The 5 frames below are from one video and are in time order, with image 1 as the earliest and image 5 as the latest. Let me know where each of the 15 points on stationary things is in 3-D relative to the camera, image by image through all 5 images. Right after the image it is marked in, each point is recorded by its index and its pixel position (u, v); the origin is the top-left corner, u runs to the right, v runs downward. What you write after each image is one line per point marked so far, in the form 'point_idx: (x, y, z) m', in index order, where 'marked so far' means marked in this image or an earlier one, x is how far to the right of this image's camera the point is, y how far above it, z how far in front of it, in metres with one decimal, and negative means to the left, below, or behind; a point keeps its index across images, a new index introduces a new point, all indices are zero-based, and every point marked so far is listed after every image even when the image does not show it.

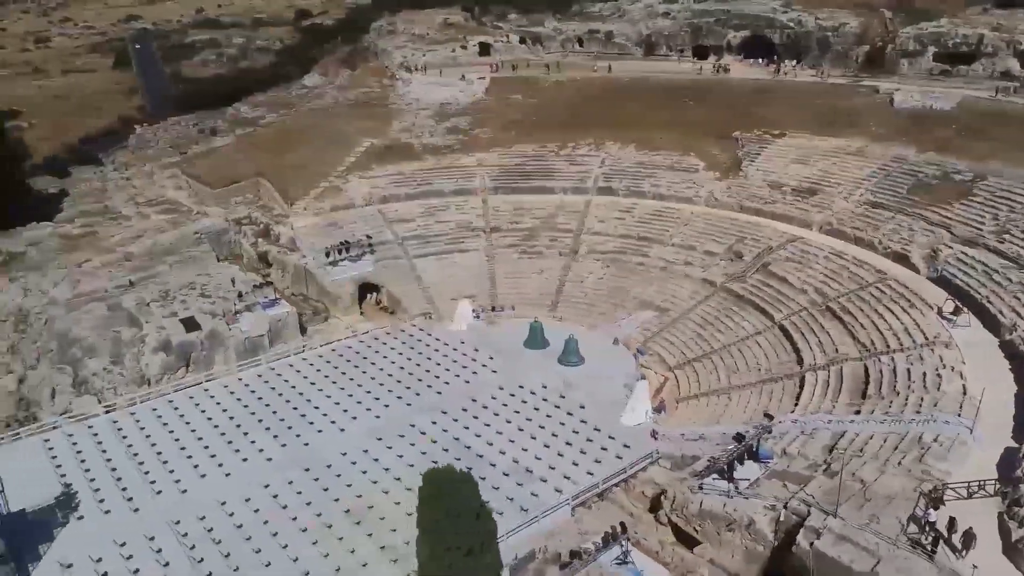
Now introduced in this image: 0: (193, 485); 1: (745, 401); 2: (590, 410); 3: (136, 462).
0: (-7.3, -4.5, +17.1) m
1: (+5.9, -2.9, +18.8) m
2: (+2.1, -3.2, +19.7) m
3: (-9.1, -4.2, +18.0) m
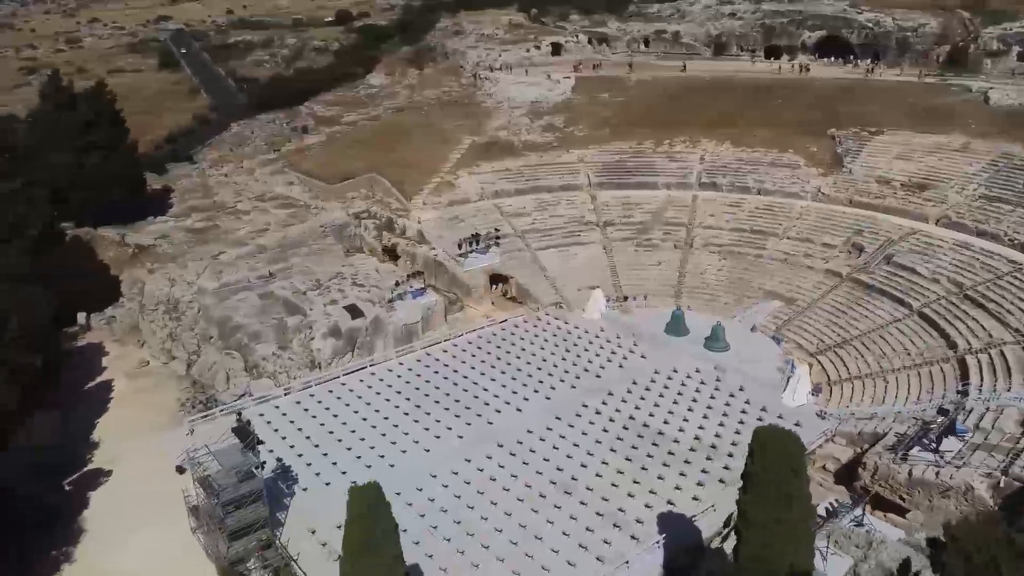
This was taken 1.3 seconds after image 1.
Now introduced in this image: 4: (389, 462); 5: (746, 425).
0: (-2.8, -4.2, +18.1) m
1: (+10.5, -2.5, +19.8) m
2: (+6.6, -2.9, +20.7) m
3: (-4.5, -3.9, +19.0) m
4: (-3.0, -4.2, +18.0) m
5: (+6.0, -3.5, +19.1) m
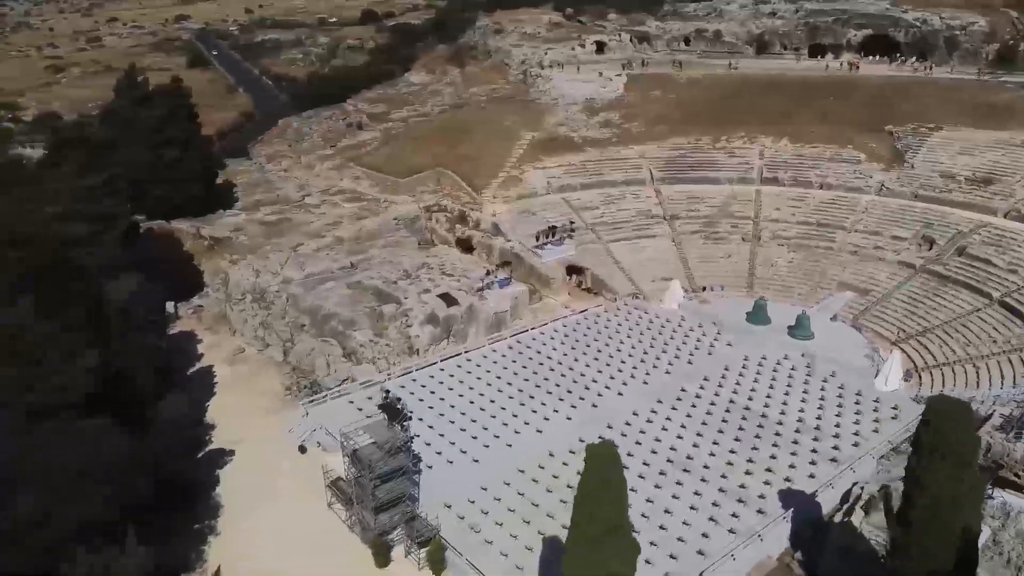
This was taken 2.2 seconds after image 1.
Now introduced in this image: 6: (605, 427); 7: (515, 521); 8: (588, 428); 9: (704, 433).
0: (0.0, -3.8, +18.8) m
1: (+13.3, -2.2, +20.4) m
2: (+9.4, -2.6, +21.4) m
3: (-1.7, -3.5, +19.7) m
4: (-0.2, -3.9, +18.6) m
5: (+8.8, -3.2, +19.8) m
6: (+2.4, -3.6, +19.2) m
7: (+0.1, -5.0, +15.9) m
8: (+2.0, -3.6, +19.2) m
9: (+4.8, -3.7, +18.8) m
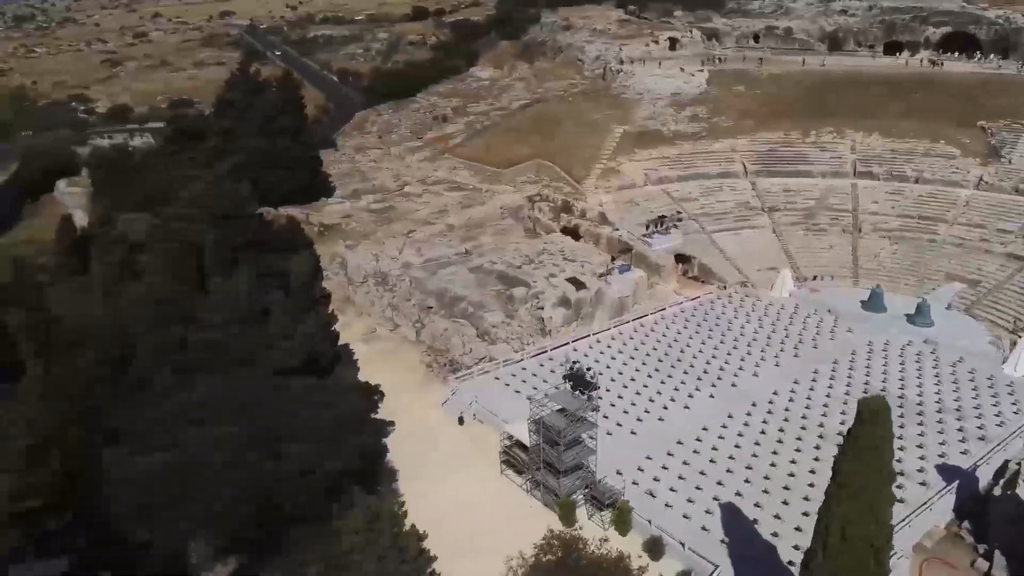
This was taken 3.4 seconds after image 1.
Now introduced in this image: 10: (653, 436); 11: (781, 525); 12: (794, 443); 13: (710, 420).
0: (+4.0, -3.3, +19.6) m
1: (+17.3, -1.9, +21.0) m
2: (+13.5, -2.2, +22.0) m
3: (+2.3, -3.0, +20.6) m
4: (+3.8, -3.4, +19.5) m
5: (+12.8, -2.8, +20.4) m
6: (+6.4, -3.2, +20.0) m
7: (+4.0, -4.5, +16.7) m
8: (+5.9, -3.2, +20.0) m
9: (+8.8, -3.3, +19.6) m
10: (+3.5, -3.7, +18.7) m
11: (+5.6, -4.9, +15.6) m
12: (+6.9, -3.8, +18.4) m
13: (+5.1, -3.4, +19.4) m
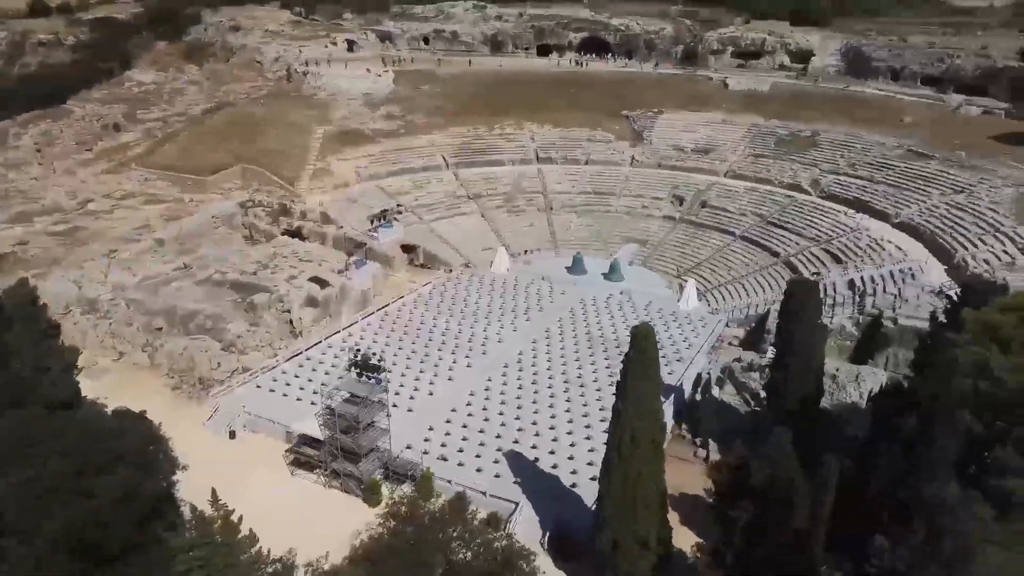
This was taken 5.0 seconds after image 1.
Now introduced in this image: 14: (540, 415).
0: (-2.2, -2.9, +21.1) m
1: (+9.1, +0.2, +27.7) m
2: (+5.2, -0.6, +27.1) m
3: (-4.2, -2.8, +21.3) m
4: (-2.4, -2.9, +20.9) m
5: (+5.4, -1.3, +25.4) m
6: (-0.3, -2.4, +22.4) m
7: (-0.9, -4.0, +18.5) m
8: (-0.7, -2.5, +22.2) m
9: (+2.1, -2.2, +23.0) m
10: (-2.2, -3.3, +20.1) m
11: (+1.1, -4.1, +18.1) m
12: (+1.0, -2.9, +21.2) m
13: (-1.1, -2.8, +21.4) m
14: (+0.8, -3.4, +19.9) m
